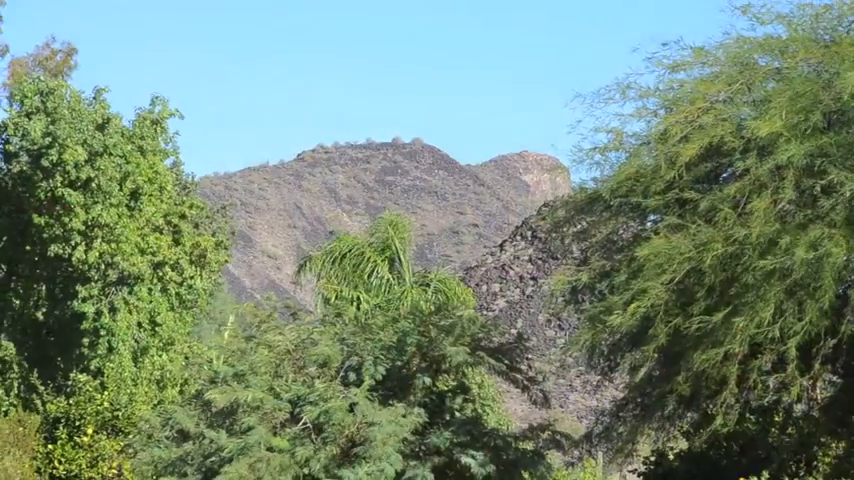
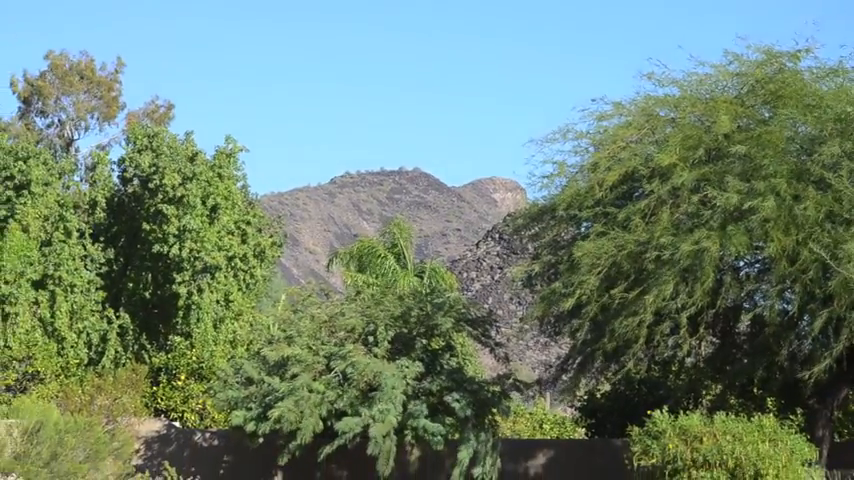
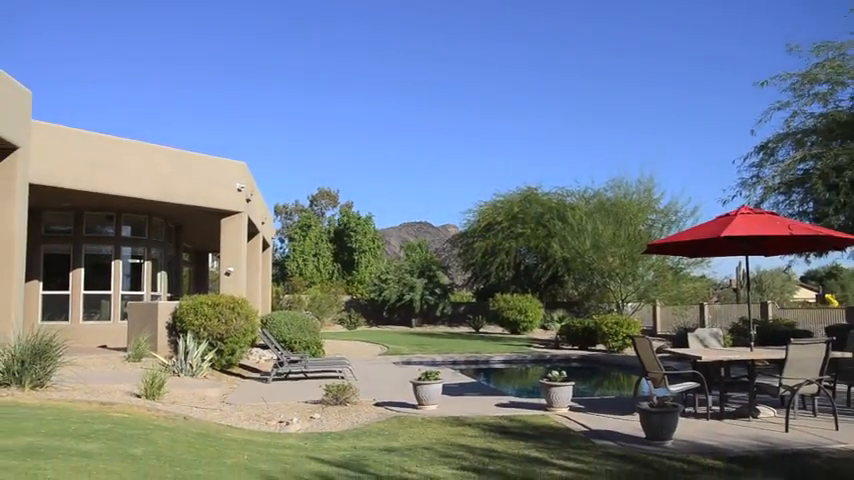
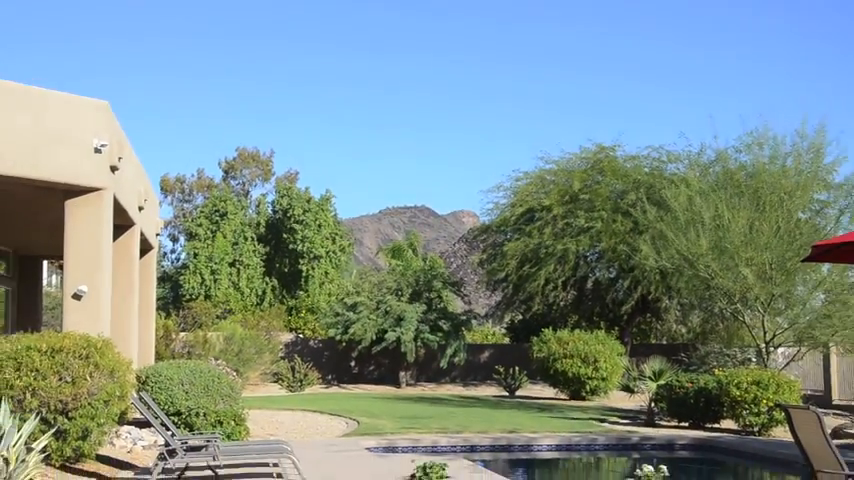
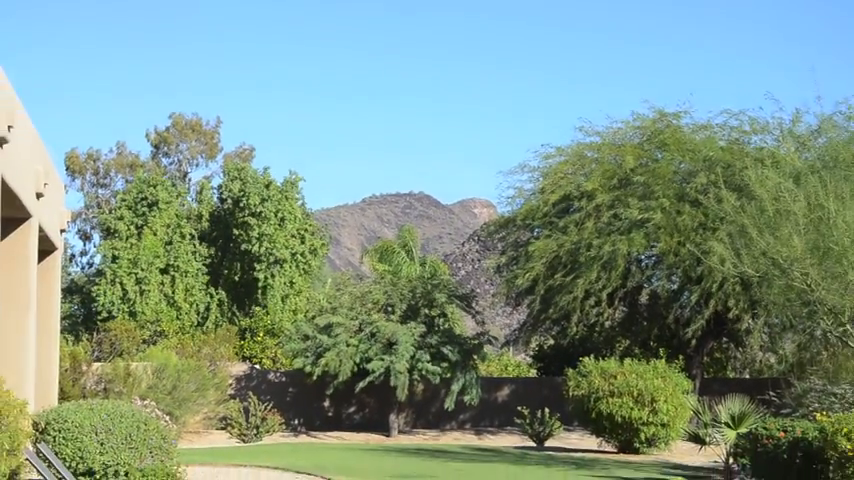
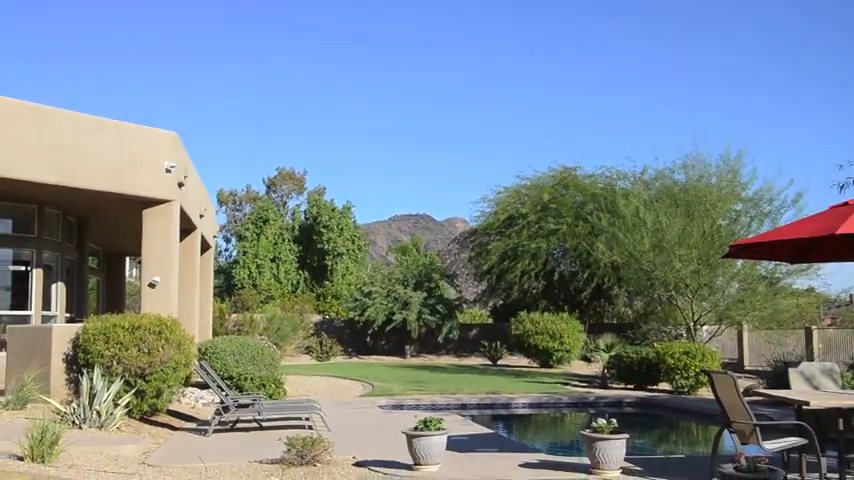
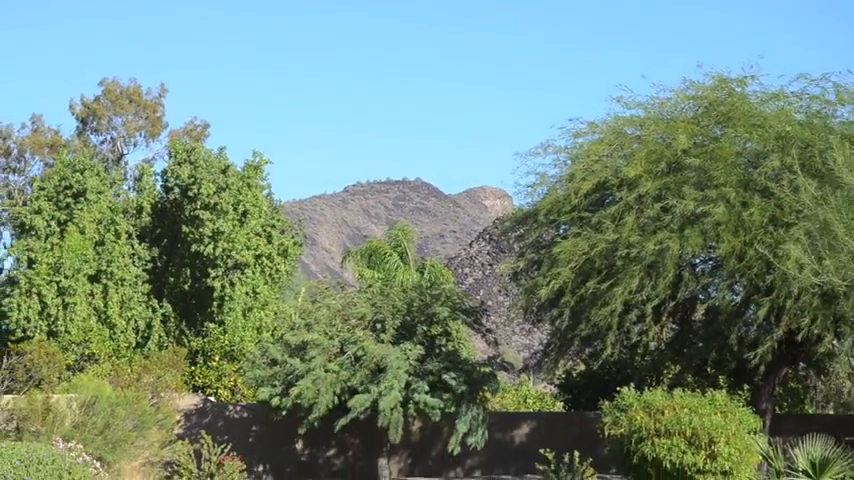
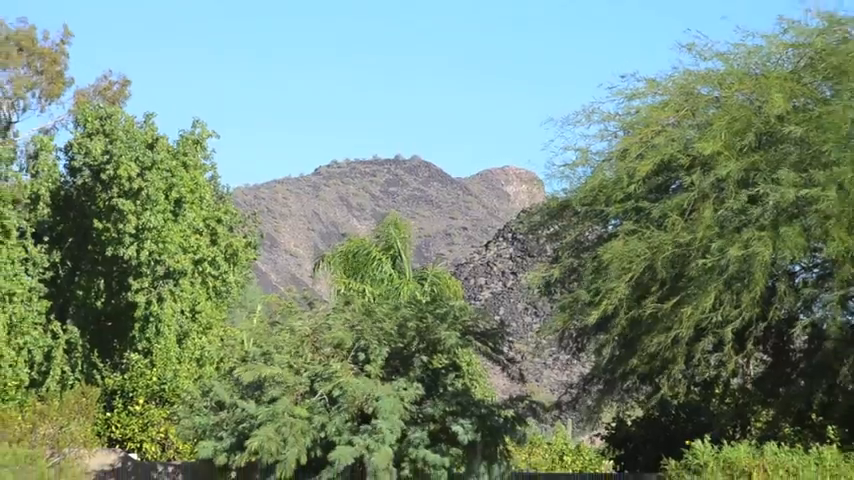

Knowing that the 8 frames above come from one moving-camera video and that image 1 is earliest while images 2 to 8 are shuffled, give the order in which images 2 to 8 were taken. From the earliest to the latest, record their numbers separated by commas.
8, 2, 7, 5, 4, 6, 3
